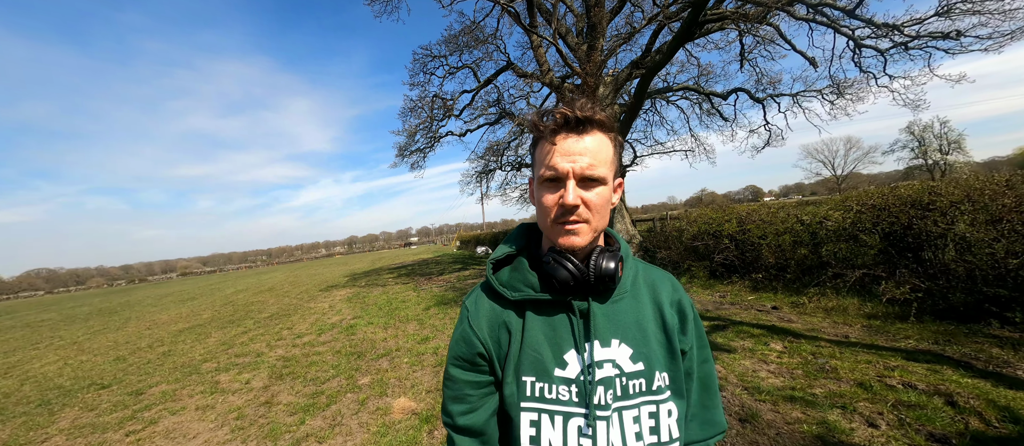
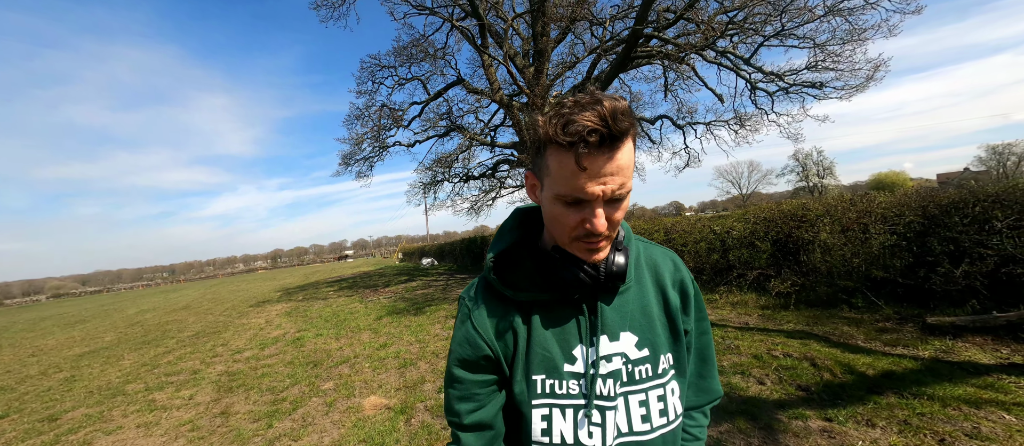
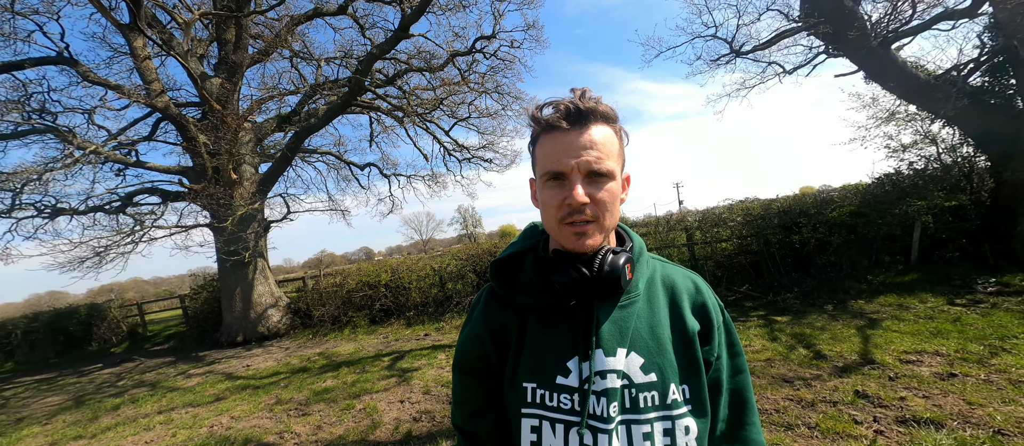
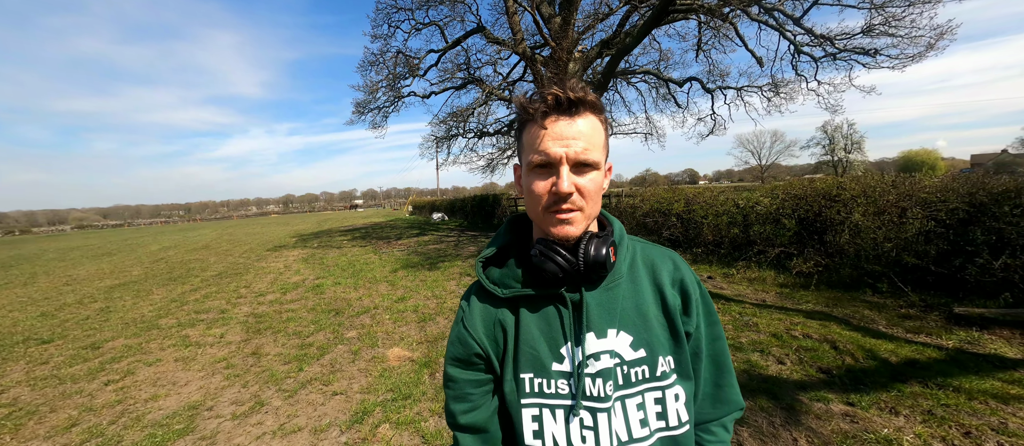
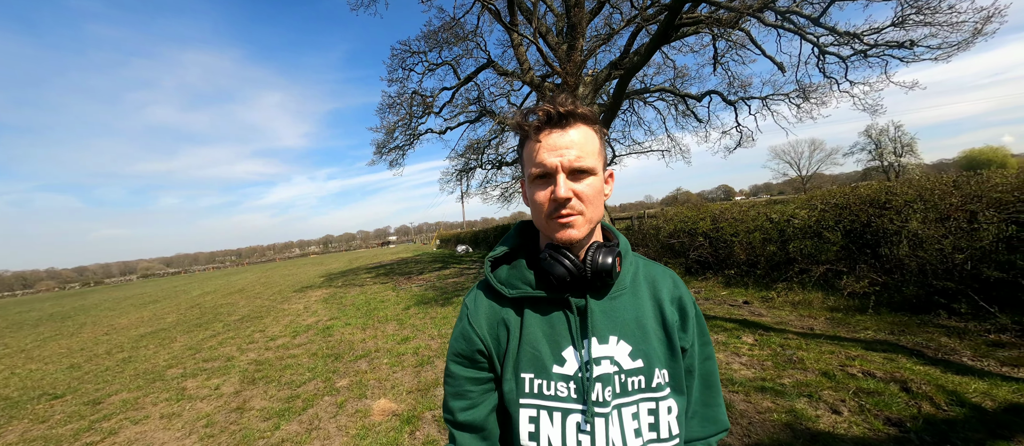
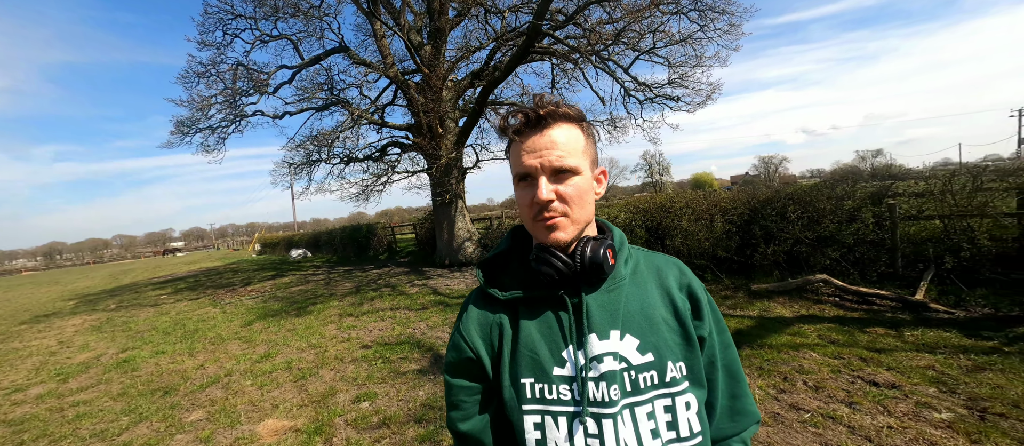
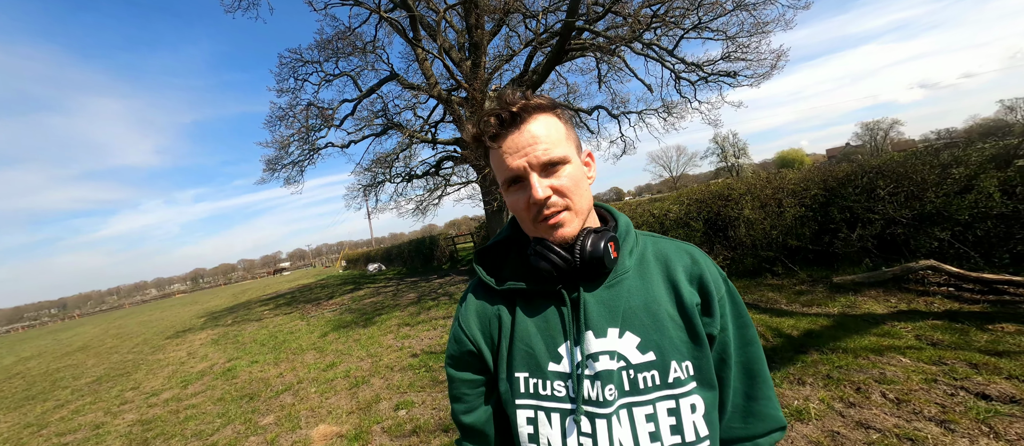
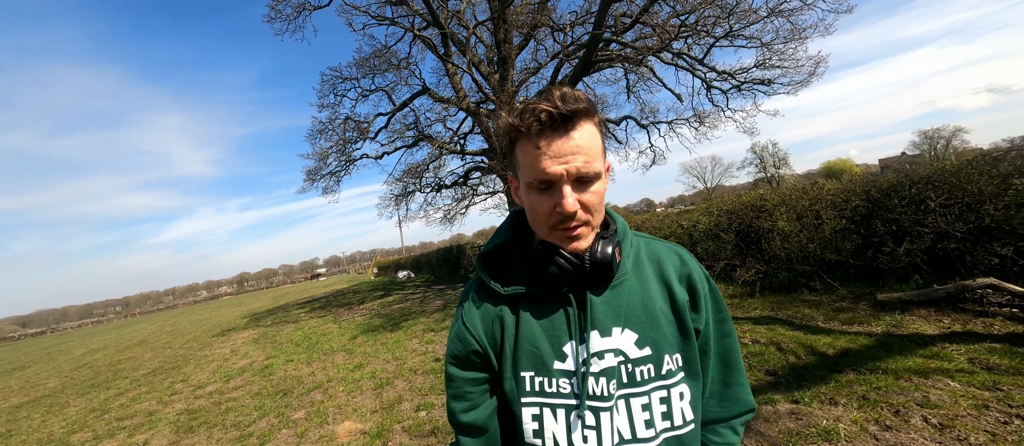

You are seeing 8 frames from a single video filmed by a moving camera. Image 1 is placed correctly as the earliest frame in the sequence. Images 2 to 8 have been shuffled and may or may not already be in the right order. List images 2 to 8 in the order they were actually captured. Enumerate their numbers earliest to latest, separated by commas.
5, 4, 2, 8, 7, 6, 3
